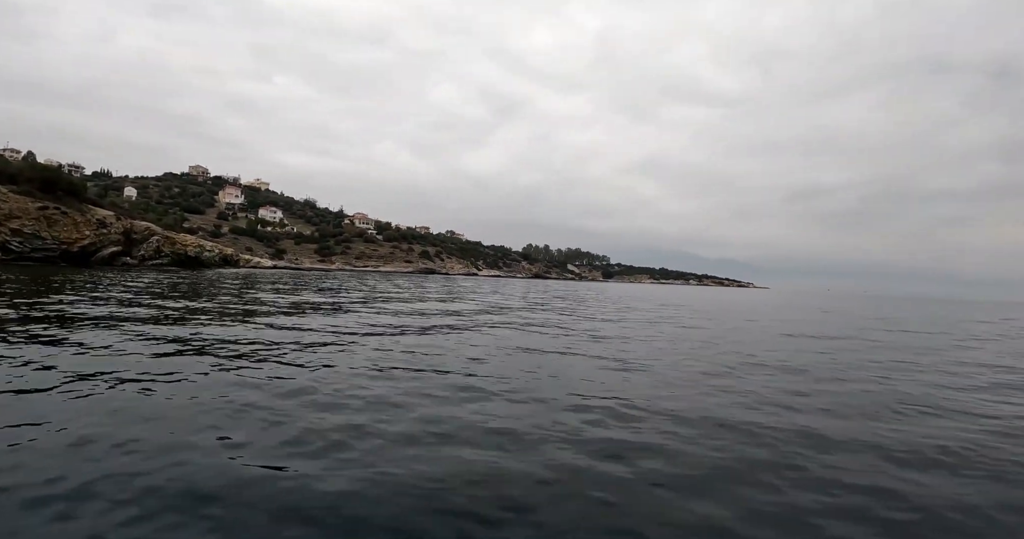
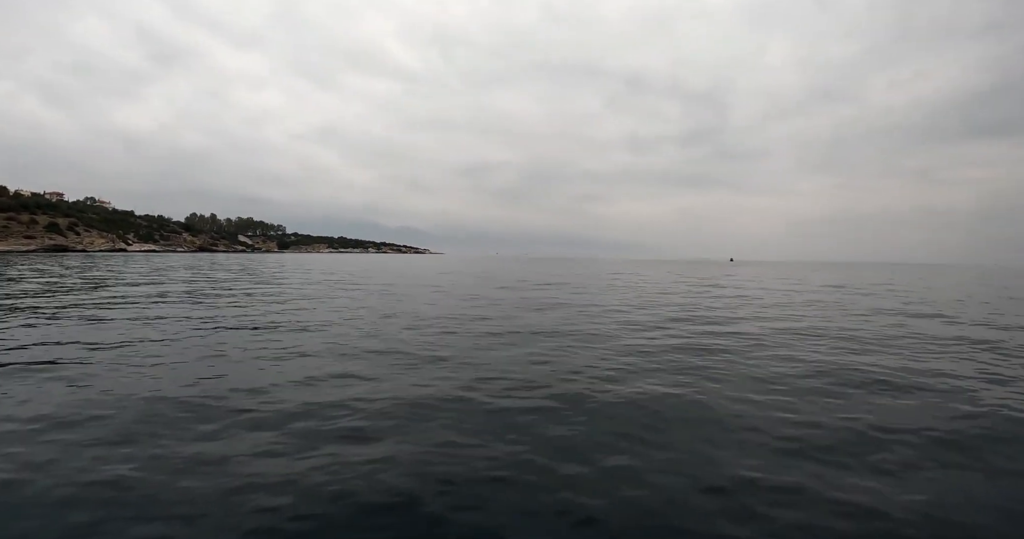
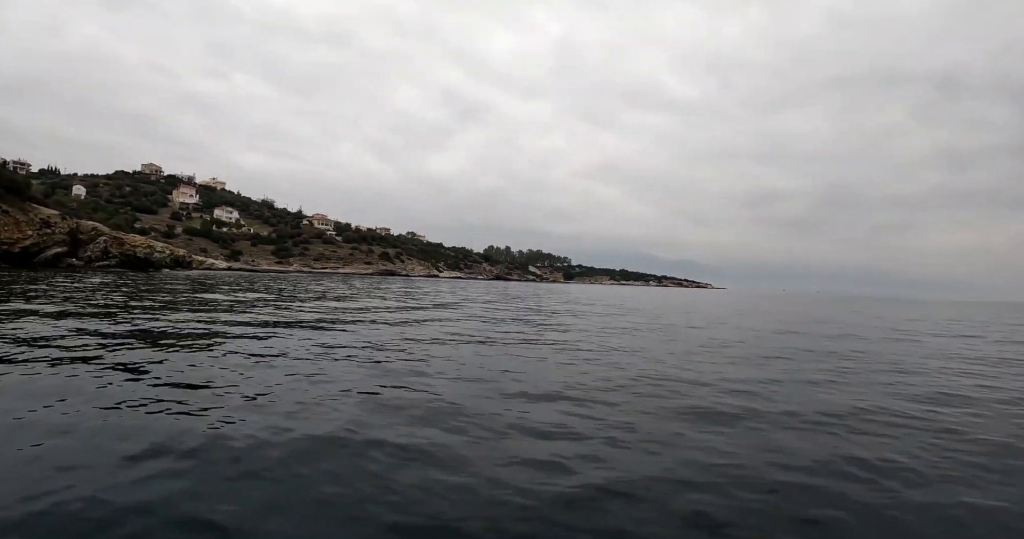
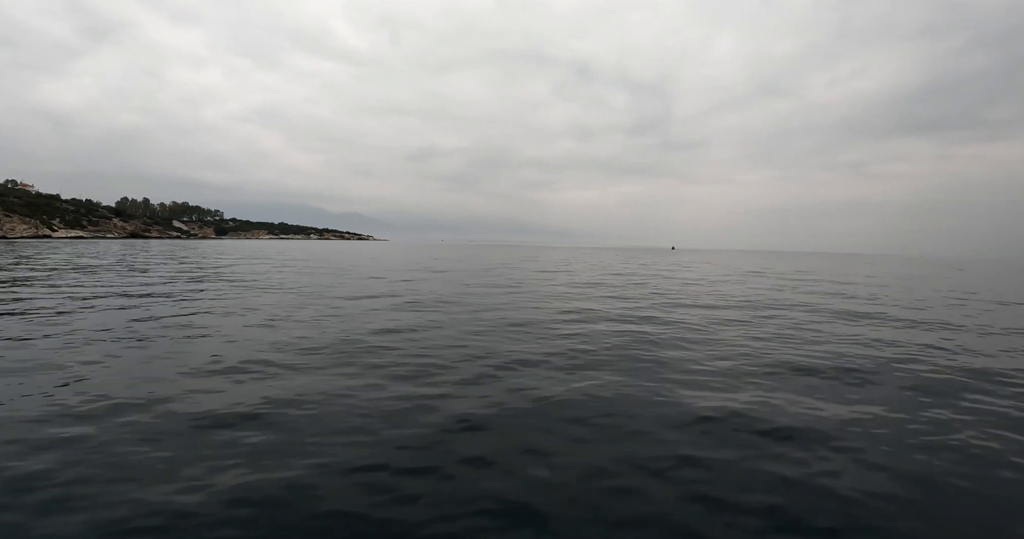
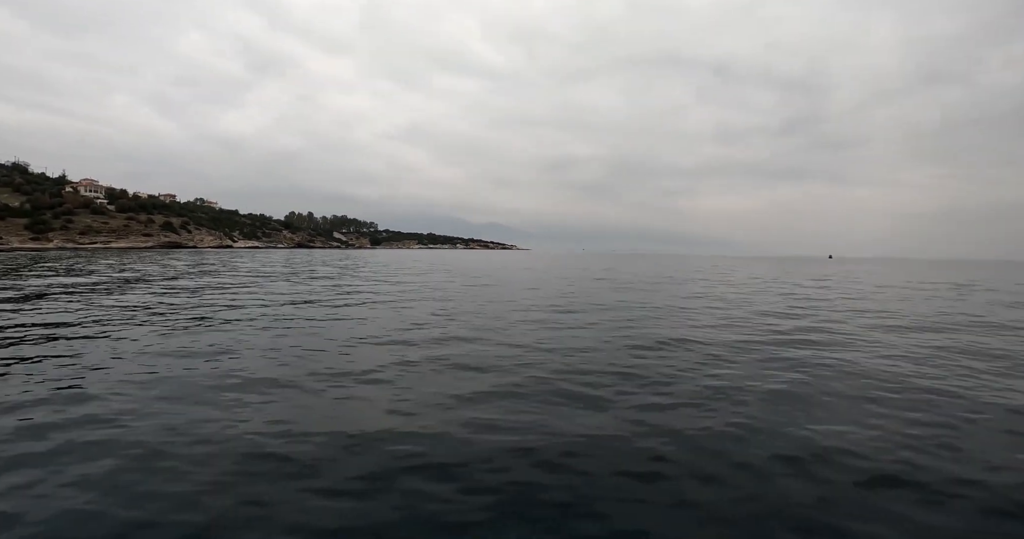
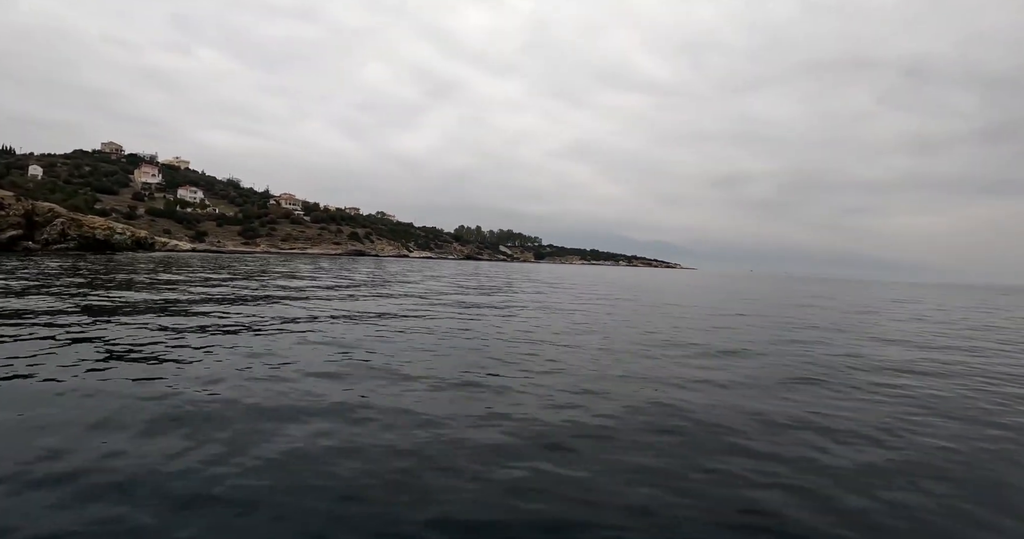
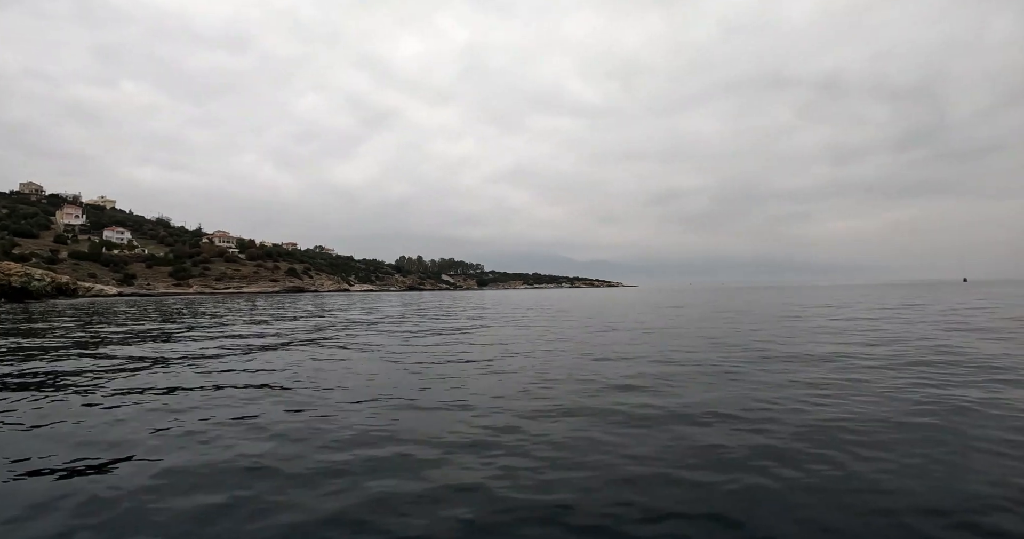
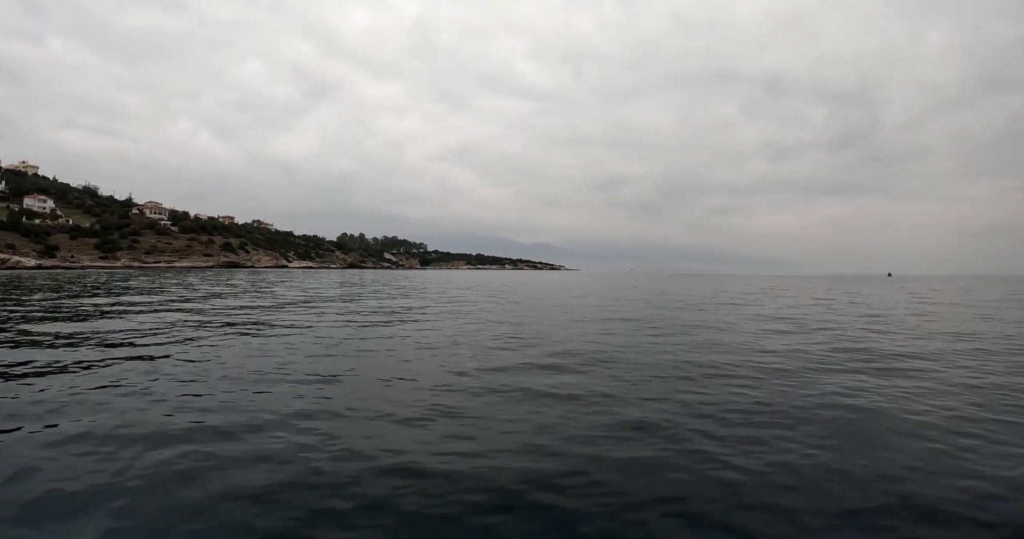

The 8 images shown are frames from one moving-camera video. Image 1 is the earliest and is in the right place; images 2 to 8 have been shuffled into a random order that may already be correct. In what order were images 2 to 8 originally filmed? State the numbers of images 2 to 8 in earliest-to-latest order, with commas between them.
3, 6, 7, 8, 5, 2, 4
